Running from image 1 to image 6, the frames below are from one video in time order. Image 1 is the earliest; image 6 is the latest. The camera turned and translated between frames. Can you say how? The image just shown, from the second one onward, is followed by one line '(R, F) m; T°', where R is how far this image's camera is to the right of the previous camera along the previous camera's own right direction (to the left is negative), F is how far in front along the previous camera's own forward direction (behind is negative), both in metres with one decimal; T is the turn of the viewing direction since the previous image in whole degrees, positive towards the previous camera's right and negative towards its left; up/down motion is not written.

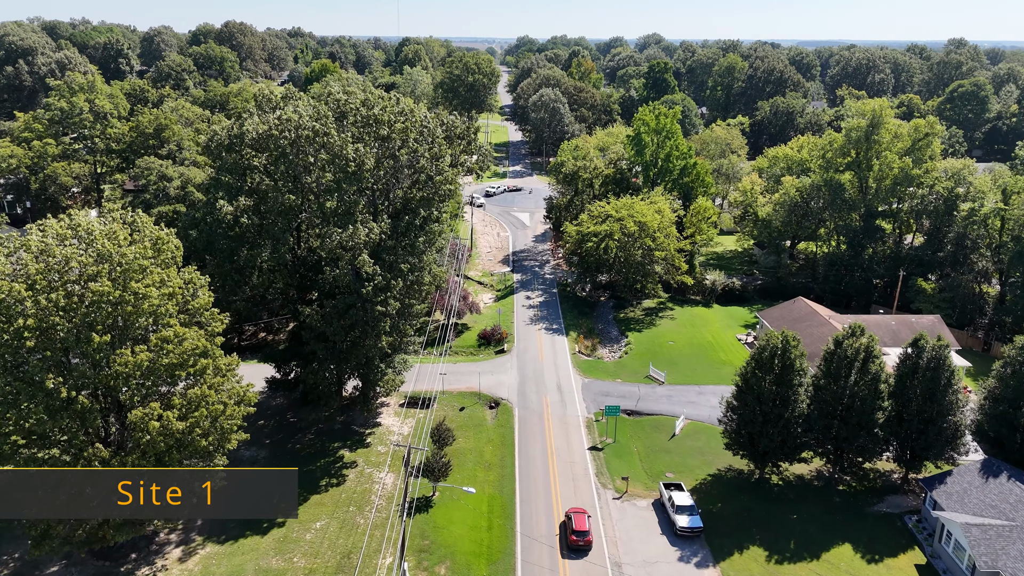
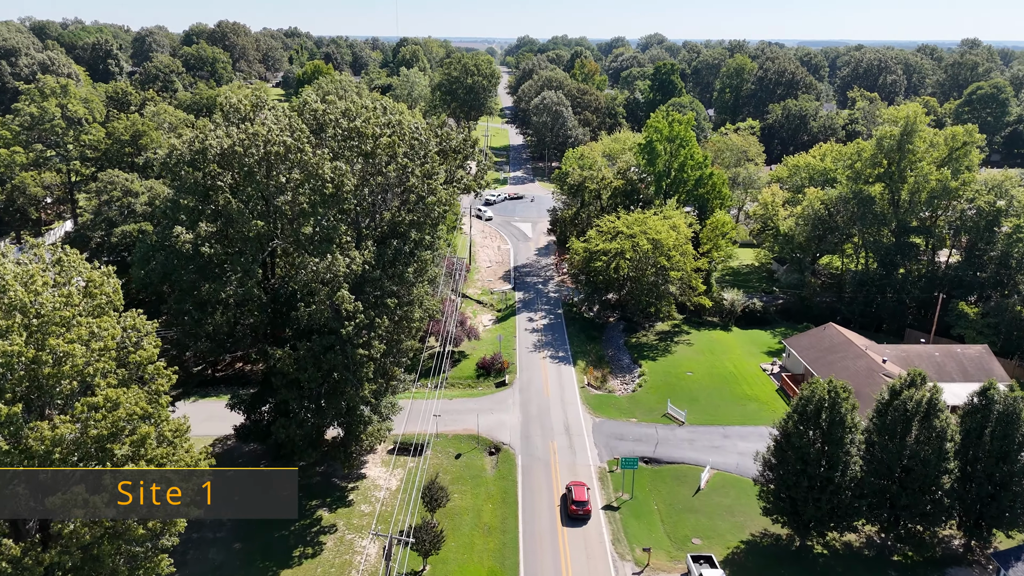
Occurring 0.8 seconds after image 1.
(-0.1, +3.9) m; 0°
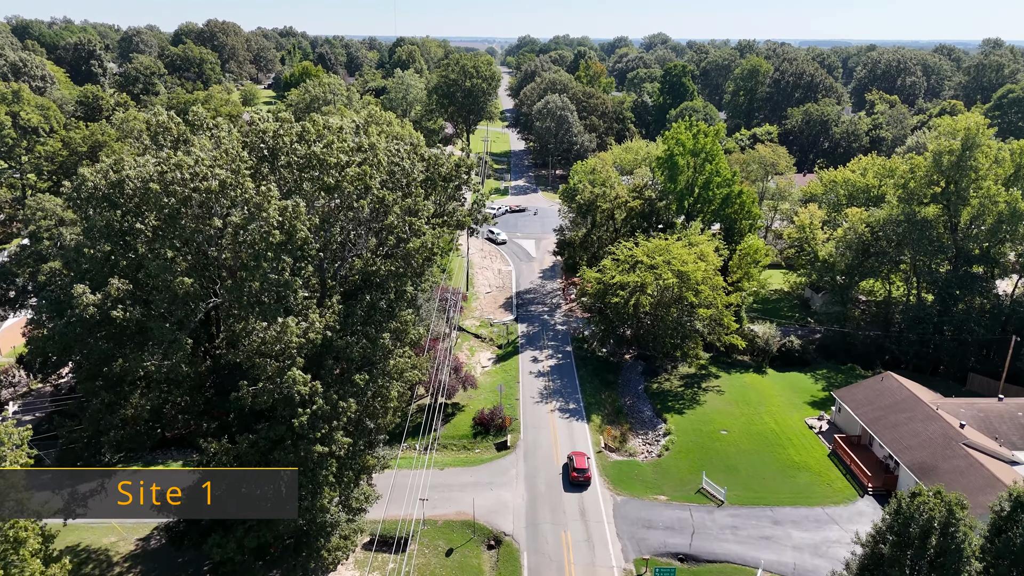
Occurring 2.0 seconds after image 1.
(-0.2, +5.8) m; 0°
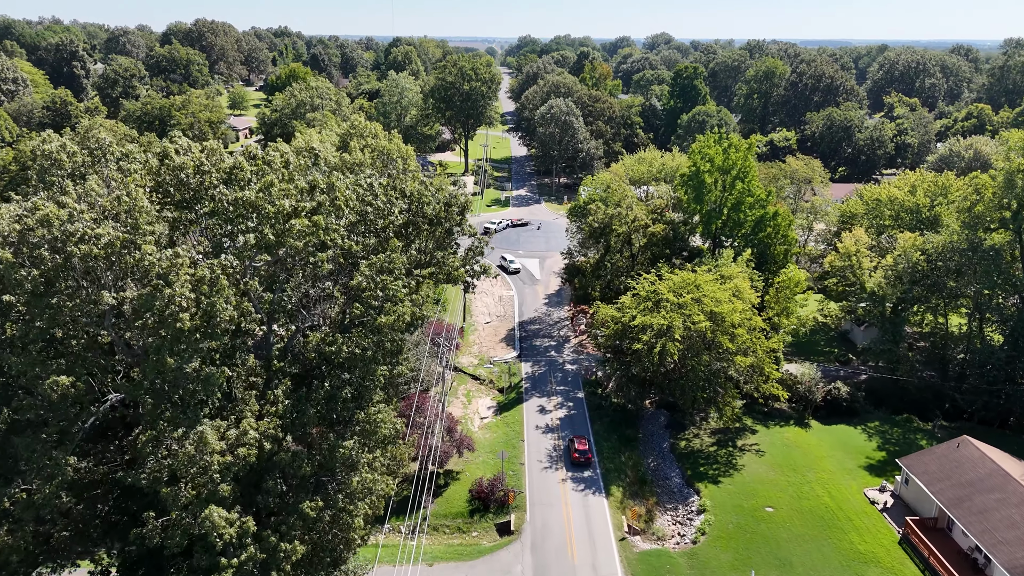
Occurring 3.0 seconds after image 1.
(-0.2, +5.5) m; 0°
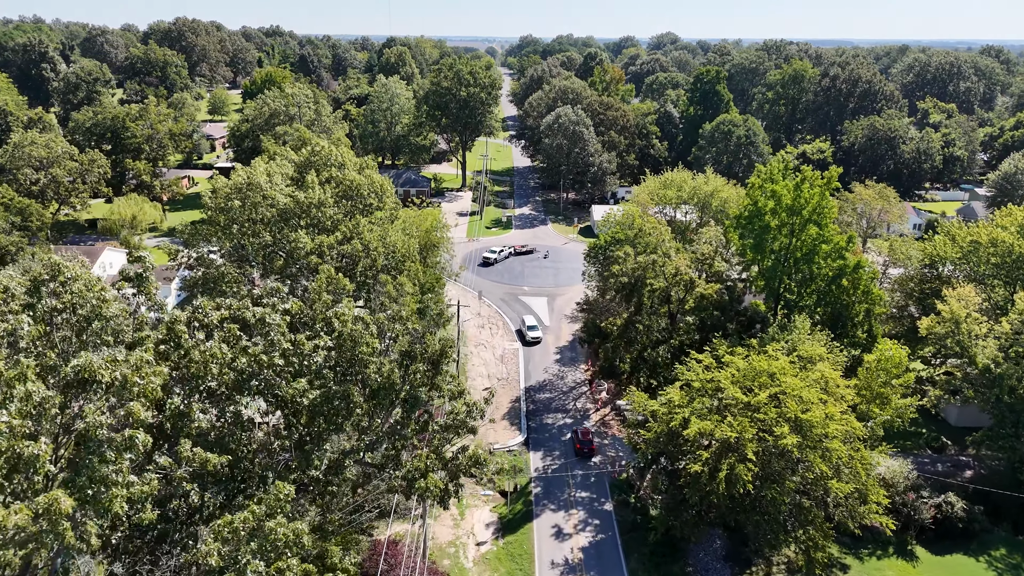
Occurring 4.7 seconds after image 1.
(-0.3, +8.7) m; 0°
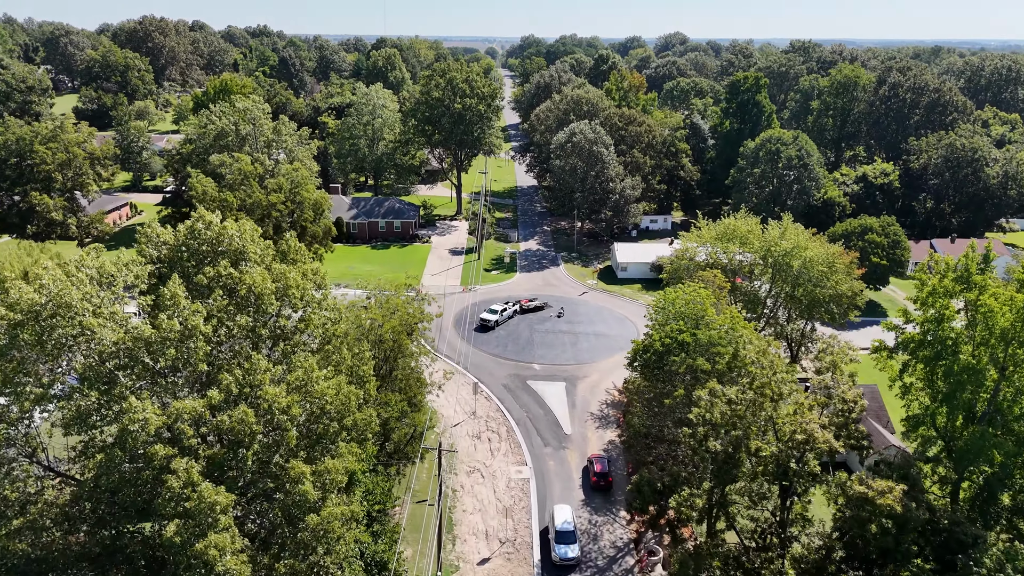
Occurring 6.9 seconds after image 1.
(-0.4, +12.3) m; 0°
